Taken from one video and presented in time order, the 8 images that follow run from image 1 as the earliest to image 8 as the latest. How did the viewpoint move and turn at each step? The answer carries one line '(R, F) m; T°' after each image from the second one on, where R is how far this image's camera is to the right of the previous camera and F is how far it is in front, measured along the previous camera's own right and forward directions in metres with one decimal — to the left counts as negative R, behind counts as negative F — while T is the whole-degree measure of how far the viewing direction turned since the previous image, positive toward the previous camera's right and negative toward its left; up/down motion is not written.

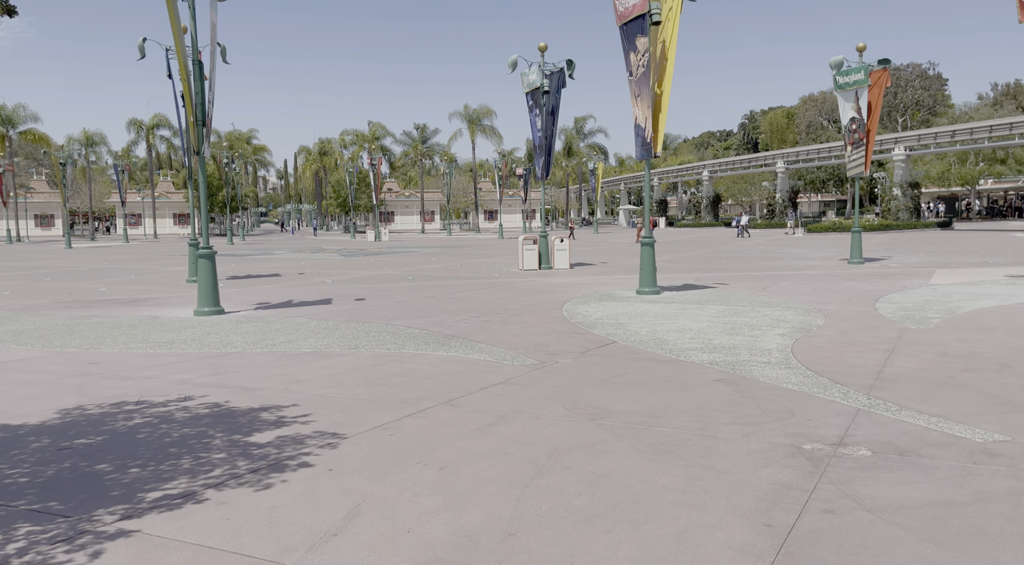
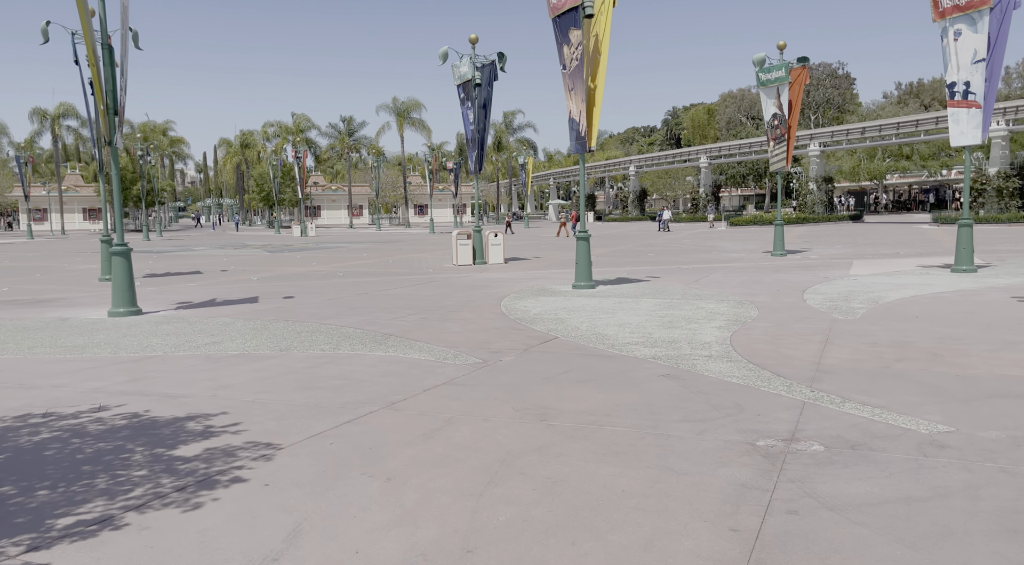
(-0.1, +0.2) m; +6°
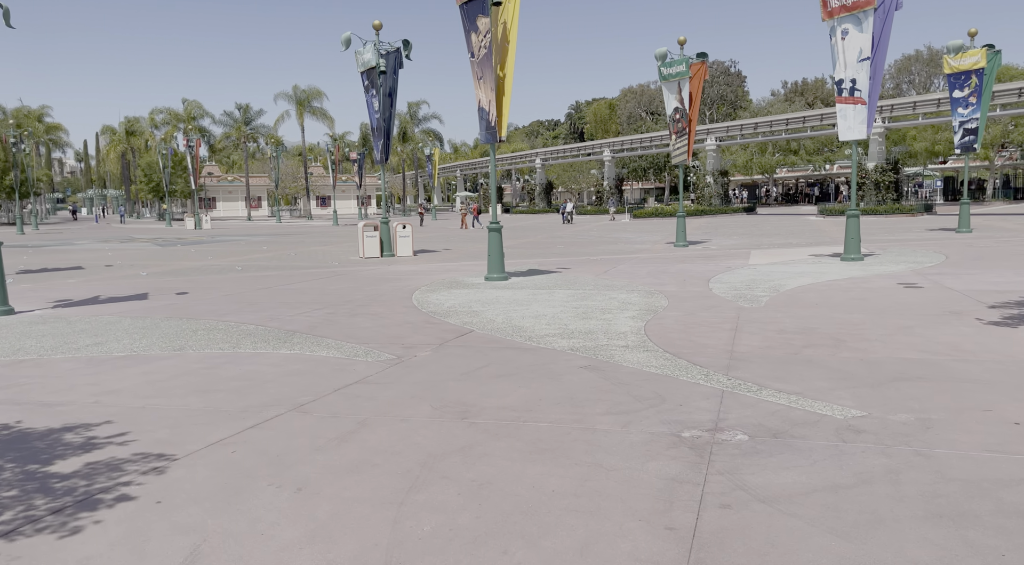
(-0.1, +0.2) m; +8°
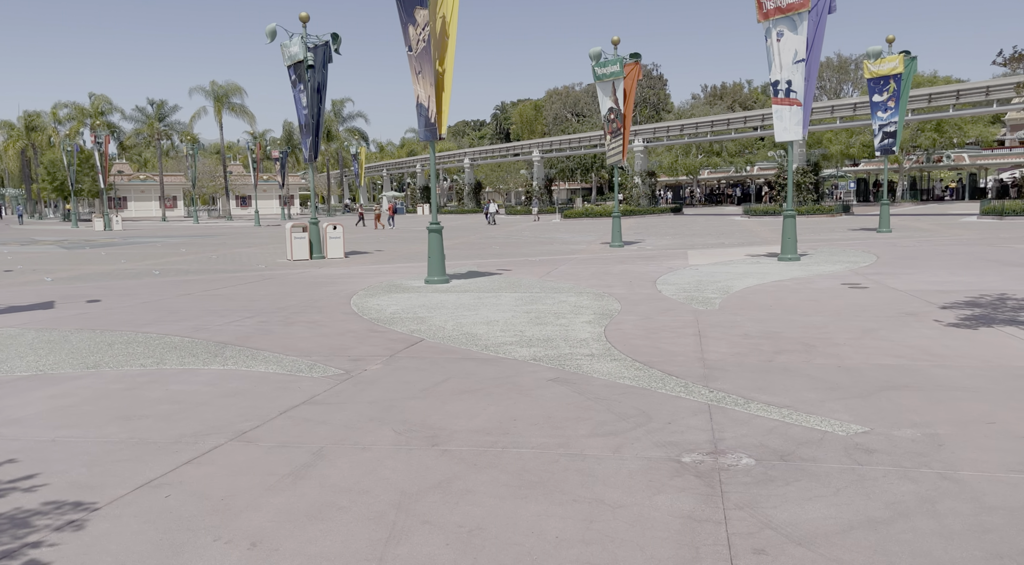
(-0.3, +0.5) m; +6°
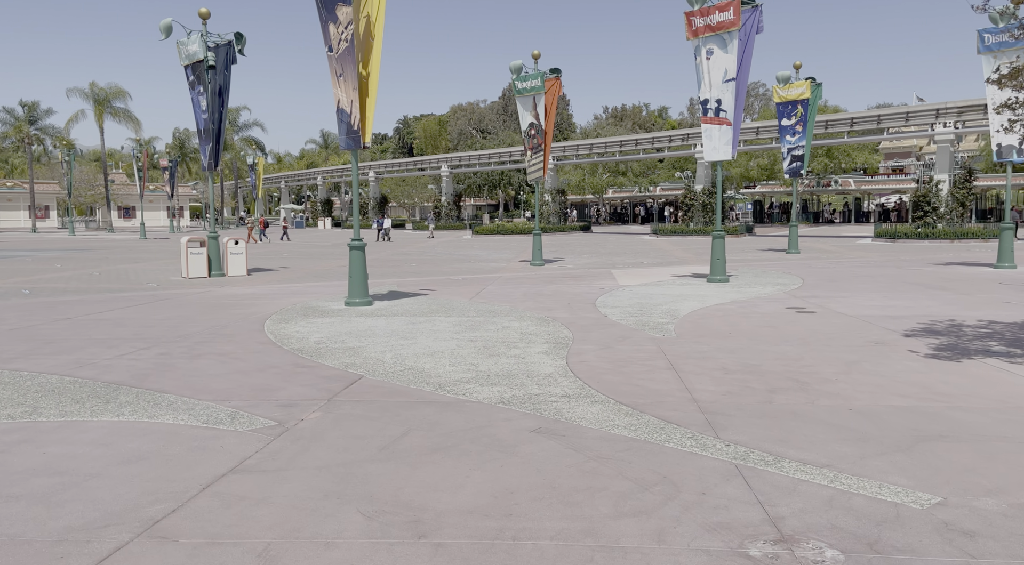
(-0.5, +0.9) m; +8°
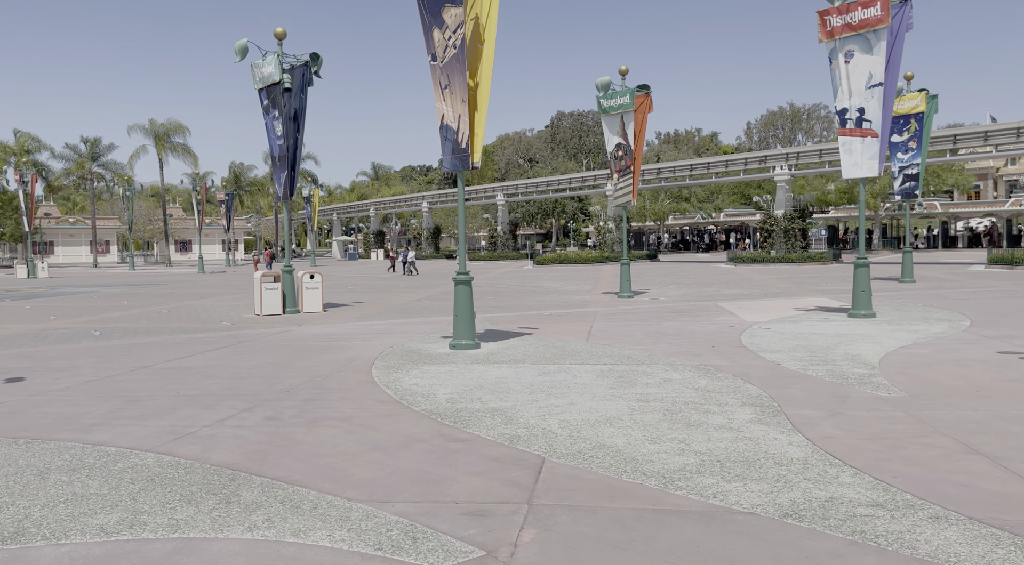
(-1.4, +1.5) m; -4°
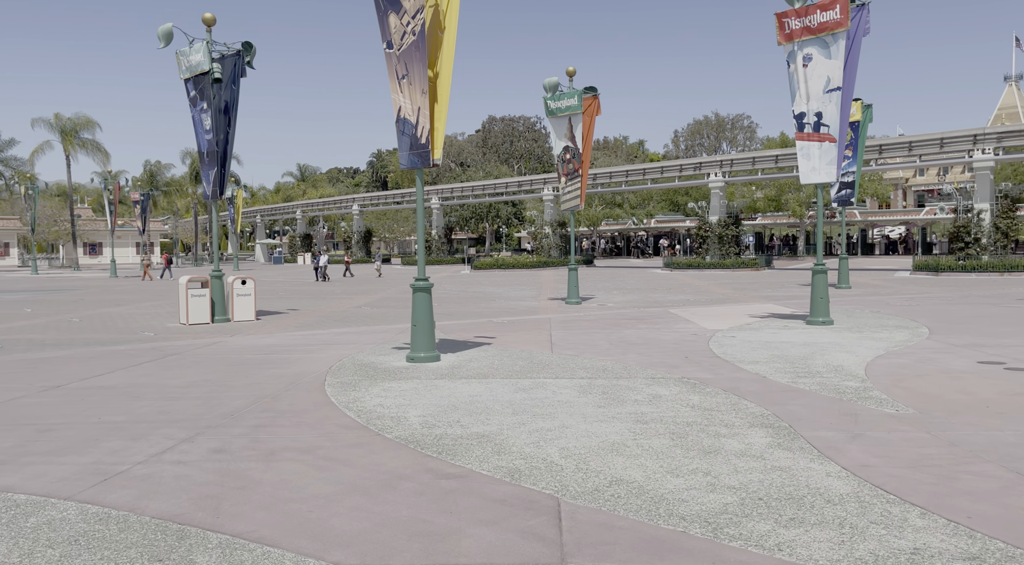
(-0.5, +0.8) m; +6°
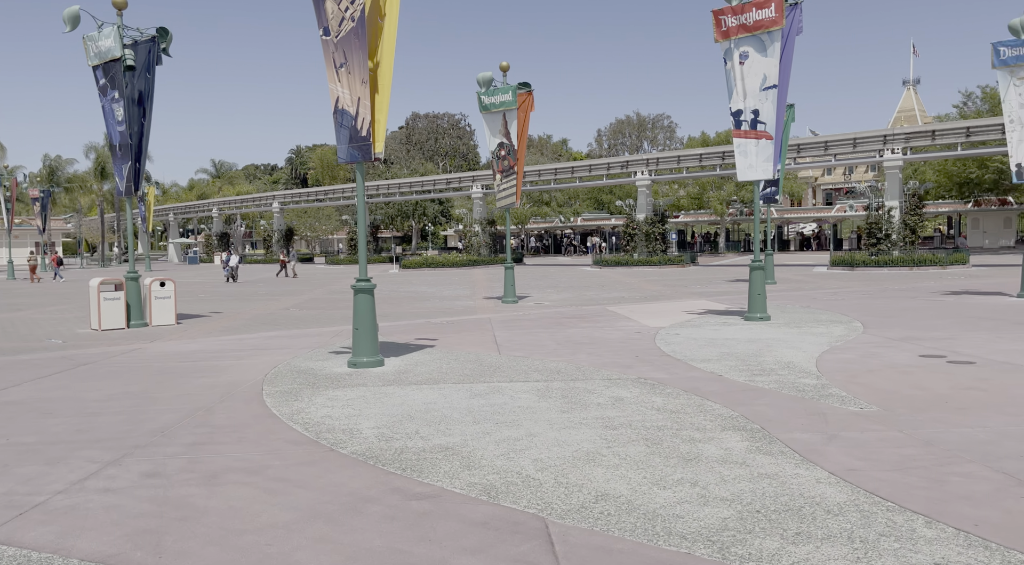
(-0.3, +0.4) m; +6°
